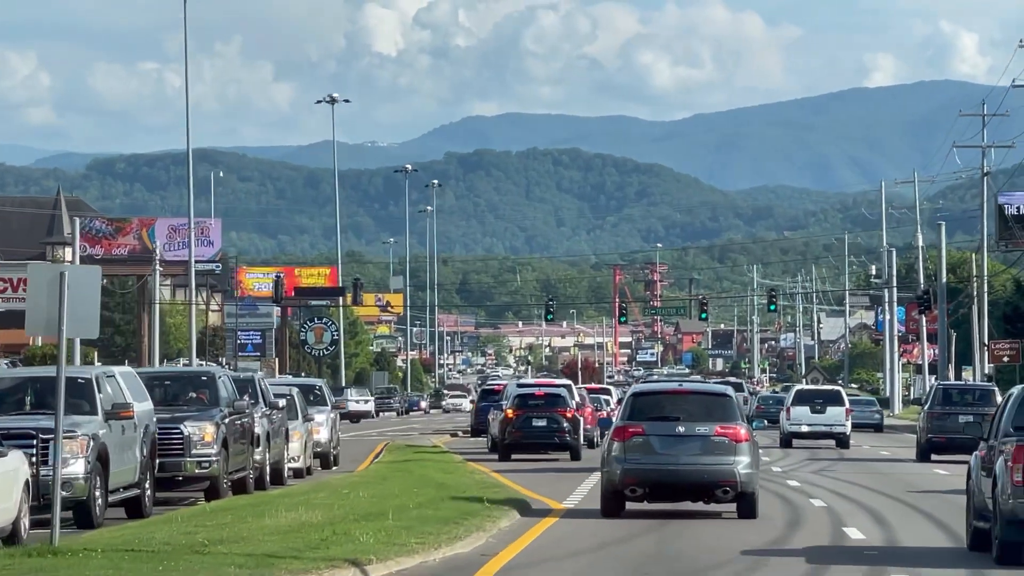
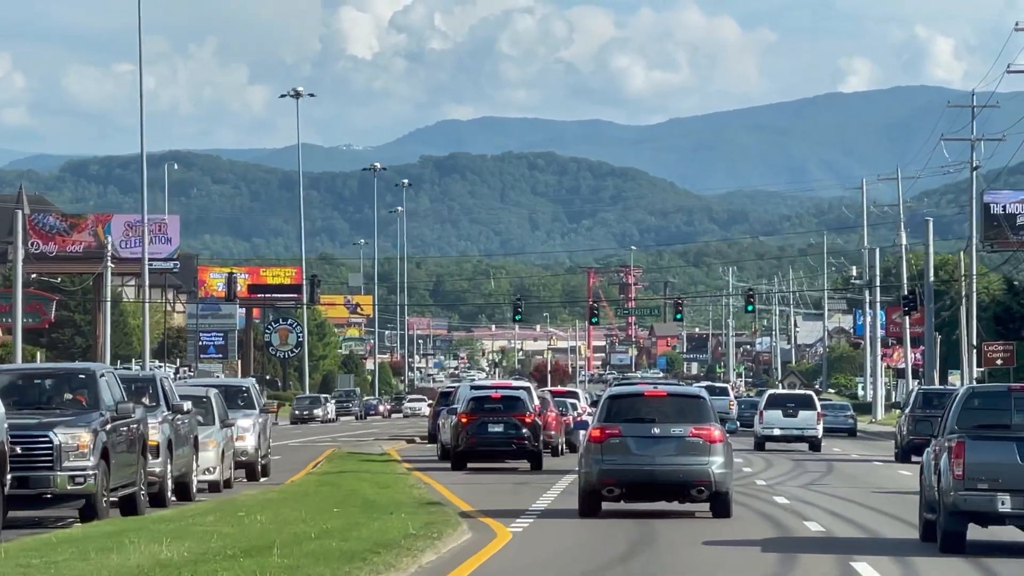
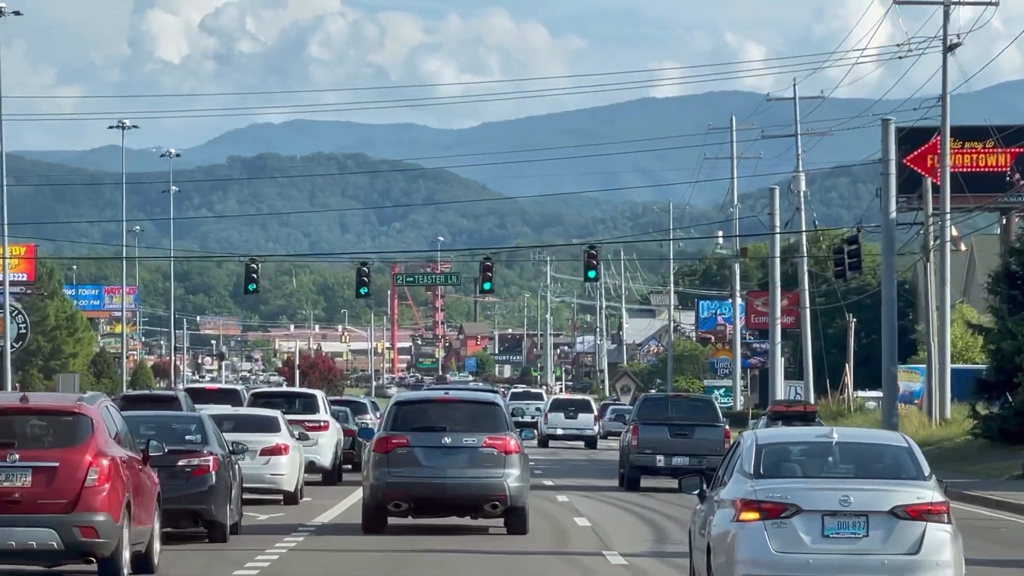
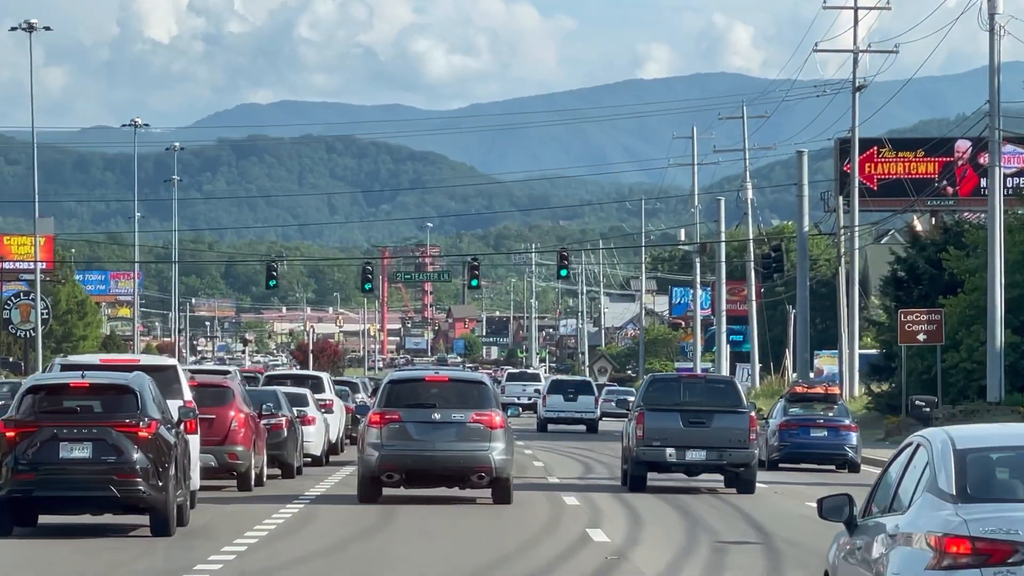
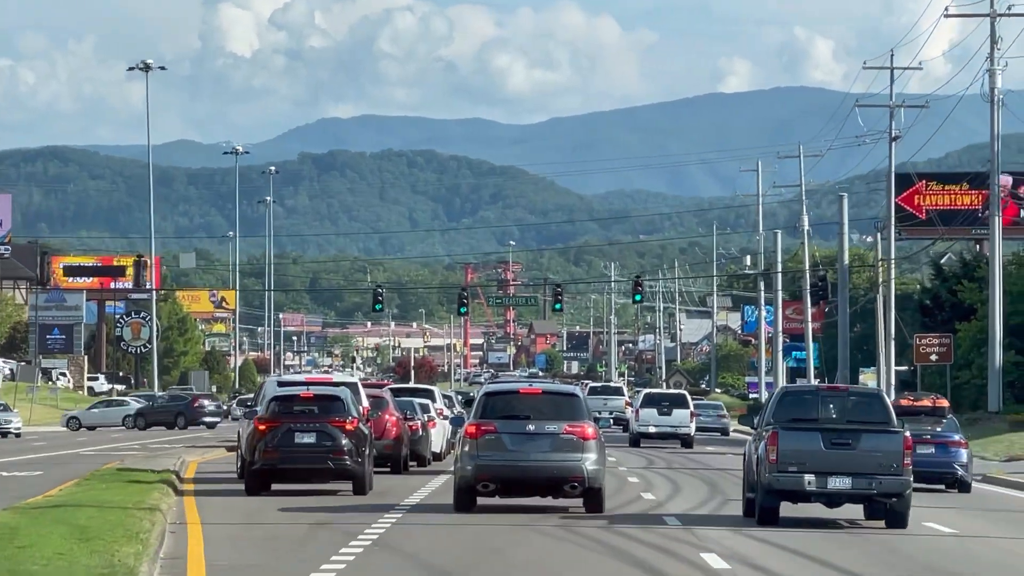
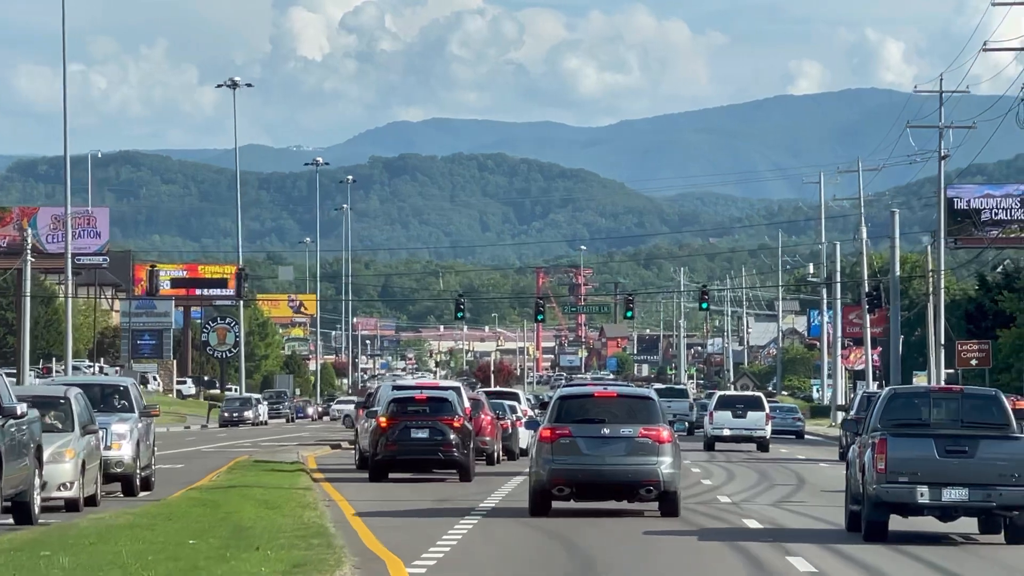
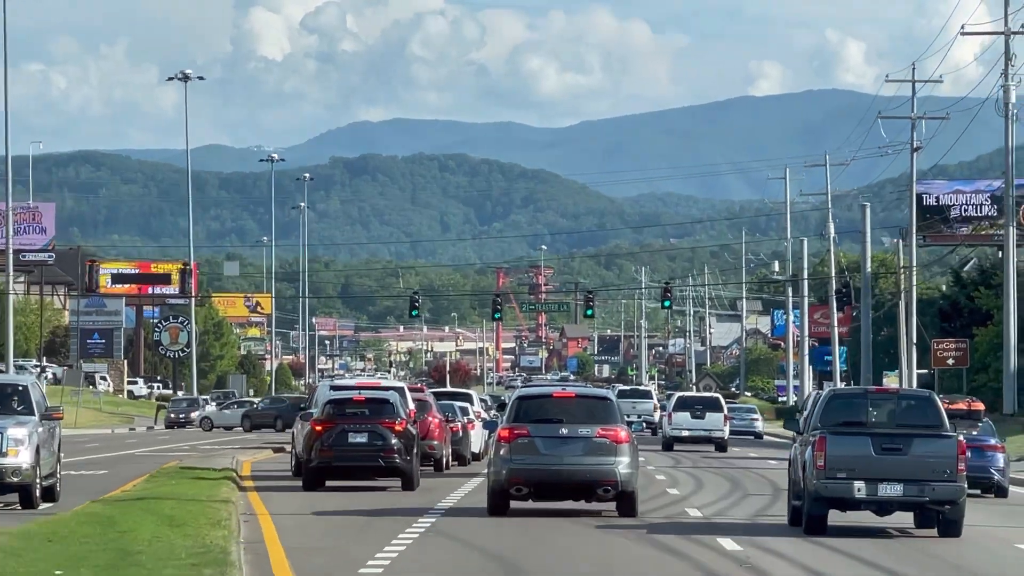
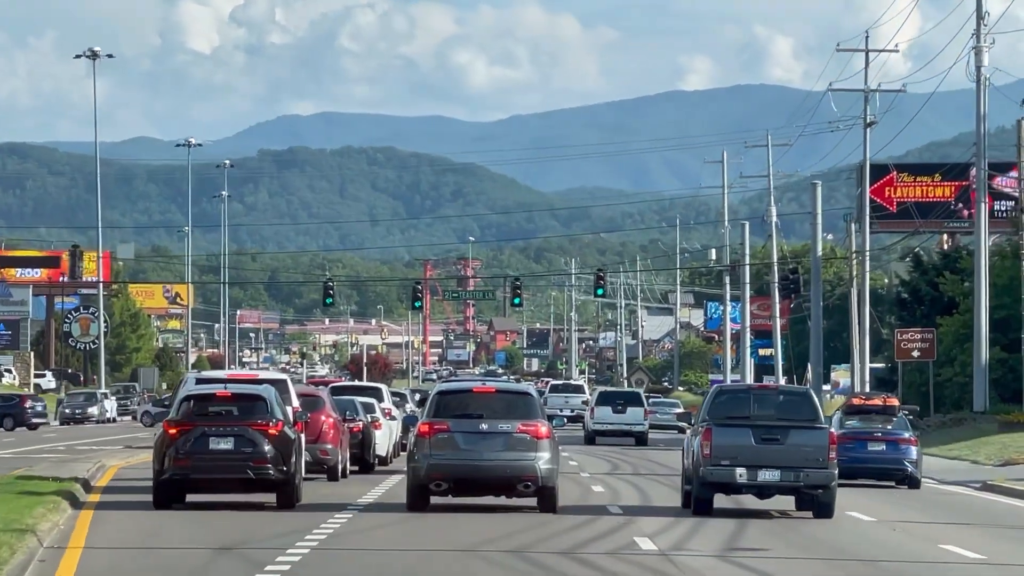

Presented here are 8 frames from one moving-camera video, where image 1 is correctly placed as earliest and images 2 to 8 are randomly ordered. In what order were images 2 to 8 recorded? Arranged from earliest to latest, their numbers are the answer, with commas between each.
2, 6, 7, 5, 8, 4, 3
